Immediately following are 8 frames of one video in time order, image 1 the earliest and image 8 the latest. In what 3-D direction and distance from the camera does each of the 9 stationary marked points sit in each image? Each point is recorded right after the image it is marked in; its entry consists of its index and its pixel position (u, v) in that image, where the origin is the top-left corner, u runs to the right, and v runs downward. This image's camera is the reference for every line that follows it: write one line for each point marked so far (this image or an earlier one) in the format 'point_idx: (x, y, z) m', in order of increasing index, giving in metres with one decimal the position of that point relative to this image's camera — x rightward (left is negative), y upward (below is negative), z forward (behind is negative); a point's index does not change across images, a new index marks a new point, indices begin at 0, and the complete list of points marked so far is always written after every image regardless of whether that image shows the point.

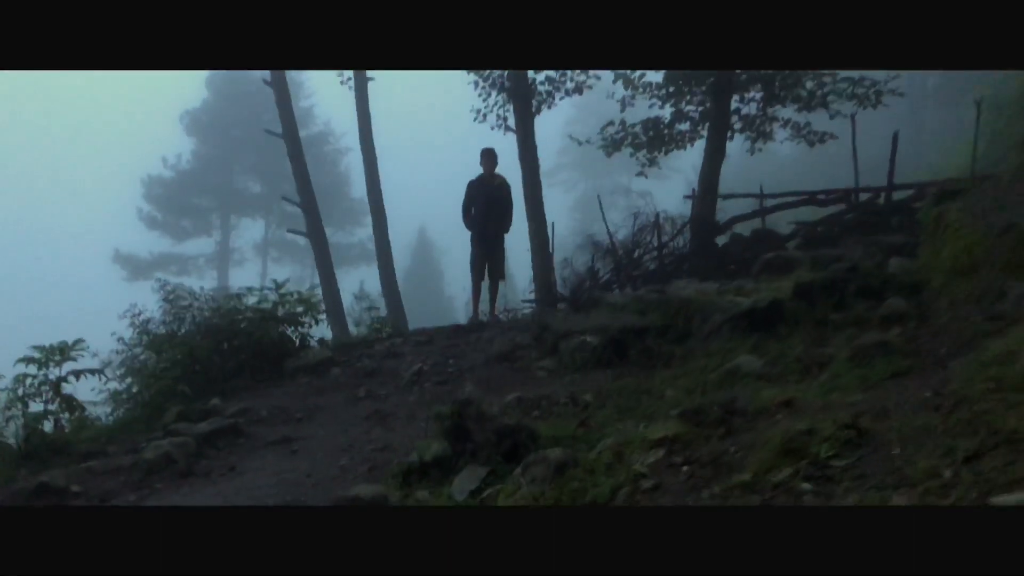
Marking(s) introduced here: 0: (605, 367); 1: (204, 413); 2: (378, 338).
0: (+0.9, -0.7, +6.1) m
1: (-3.0, -1.2, +6.5) m
2: (-1.3, -0.6, +7.0) m
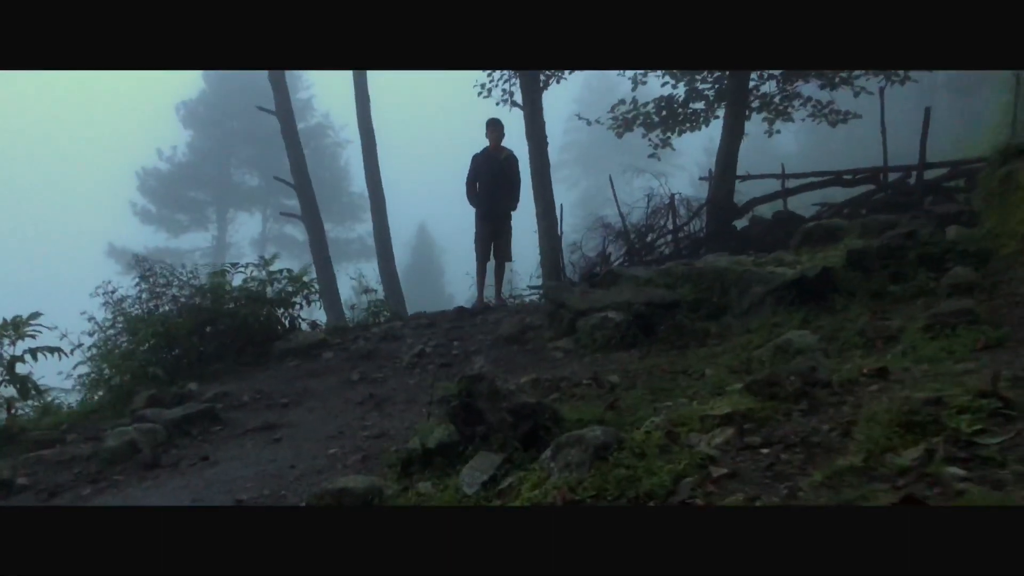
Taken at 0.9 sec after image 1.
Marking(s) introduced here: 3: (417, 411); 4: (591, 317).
0: (+1.0, -0.5, +5.4) m
1: (-2.9, -0.9, +5.8) m
2: (-1.2, -0.3, +6.3) m
3: (-0.7, -1.0, +5.3) m
4: (+0.7, -0.3, +5.6) m
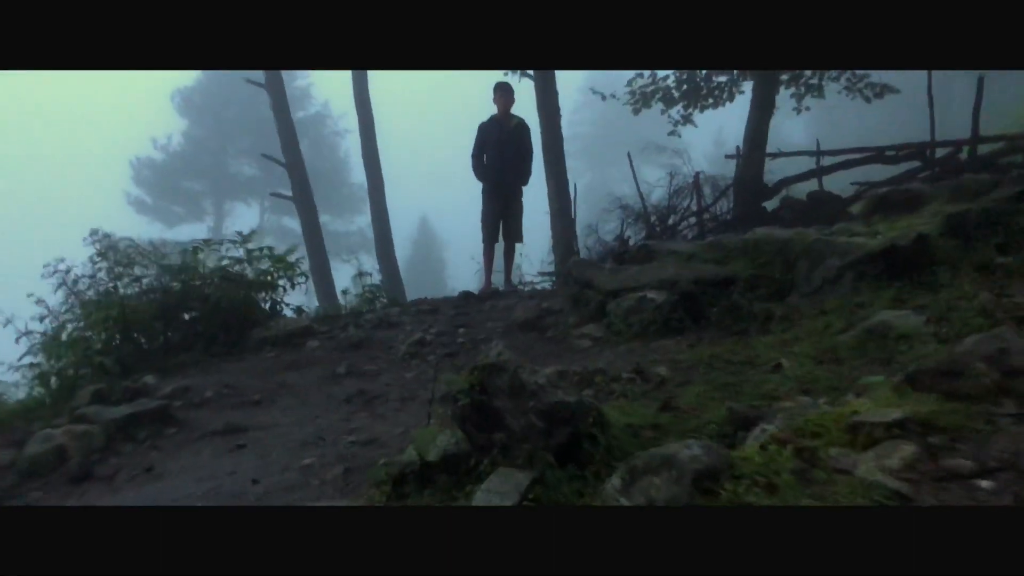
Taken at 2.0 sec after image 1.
0: (+1.1, -0.3, +4.5) m
1: (-2.8, -0.8, +4.9) m
2: (-1.1, -0.2, +5.4) m
3: (-0.6, -0.8, +4.4) m
4: (+0.8, -0.1, +4.7) m
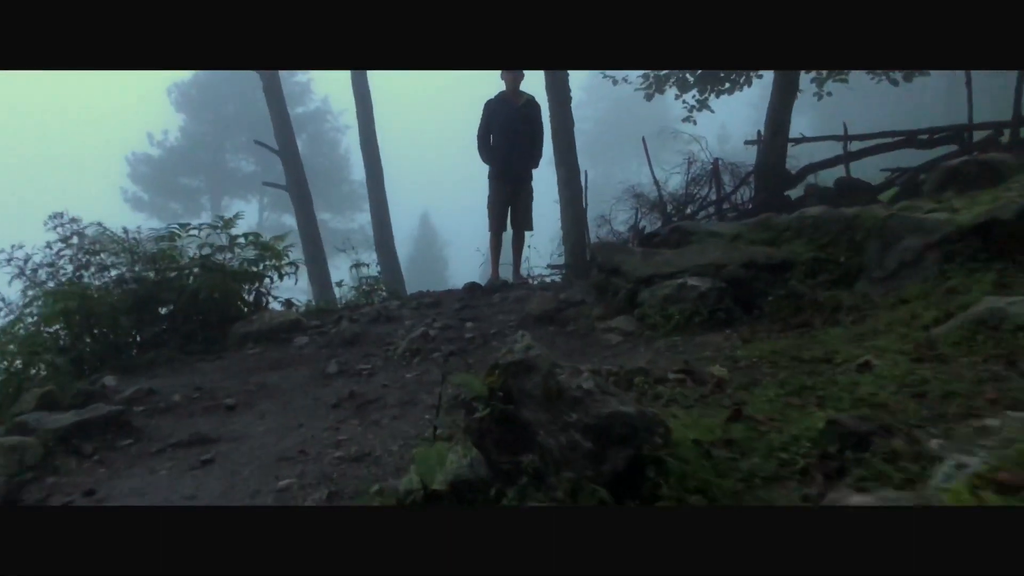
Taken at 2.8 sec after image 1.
0: (+1.2, -0.2, +3.8) m
1: (-2.7, -0.7, +4.2) m
2: (-1.0, -0.1, +4.7) m
3: (-0.5, -0.7, +3.7) m
4: (+0.9, 0.0, +4.0) m
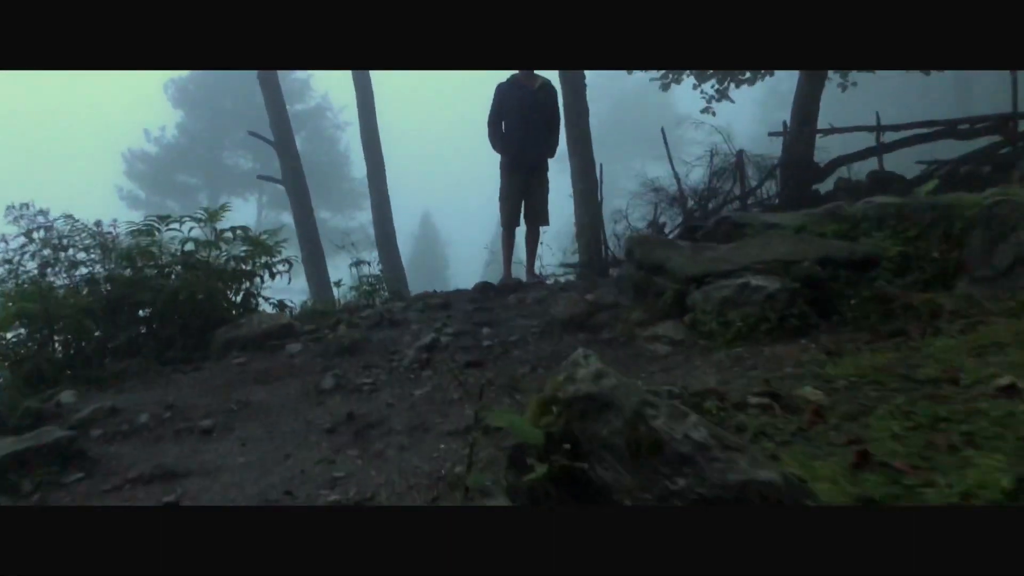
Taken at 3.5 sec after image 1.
0: (+1.3, -0.2, +3.2) m
1: (-2.5, -0.7, +3.6) m
2: (-0.9, -0.1, +4.1) m
3: (-0.4, -0.7, +3.1) m
4: (+1.0, 0.0, +3.4) m
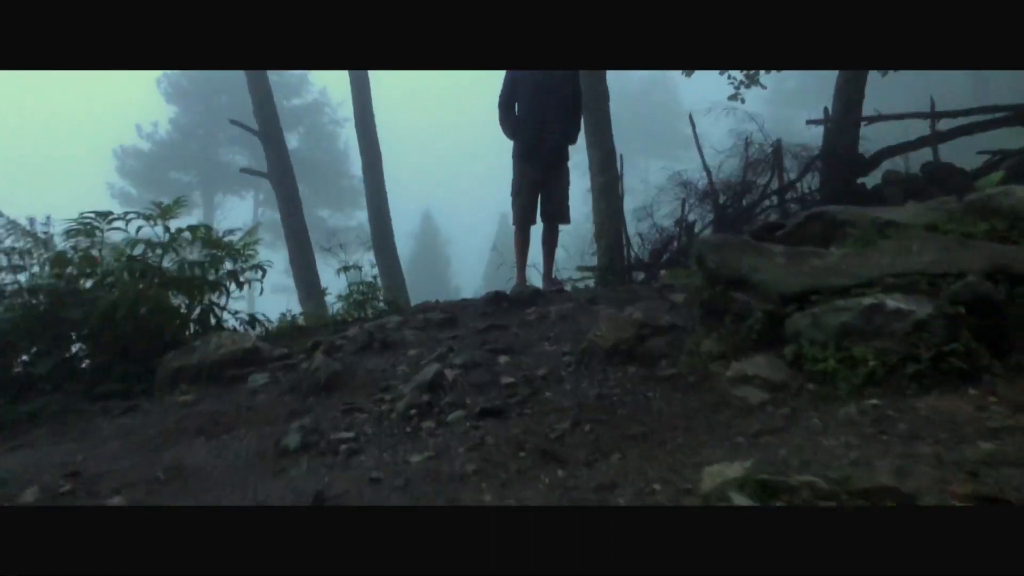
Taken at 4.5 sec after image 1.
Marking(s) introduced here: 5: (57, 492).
0: (+1.5, -0.3, +2.3) m
1: (-2.4, -0.8, +2.7) m
2: (-0.7, -0.2, +3.2) m
3: (-0.2, -0.8, +2.2) m
4: (+1.2, -0.1, +2.5) m
5: (-1.7, -0.7, +2.5) m
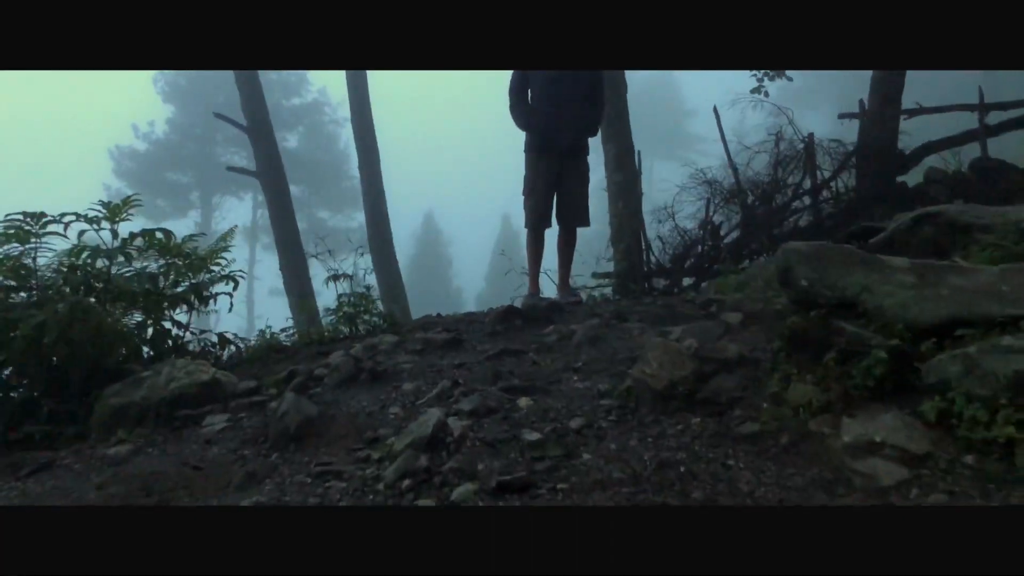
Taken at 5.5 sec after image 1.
0: (+1.5, -0.4, +1.6) m
1: (-2.3, -0.9, +2.0) m
2: (-0.7, -0.2, +2.5) m
3: (-0.2, -0.9, +1.5) m
4: (+1.2, -0.2, +1.8) m
5: (-1.6, -0.8, +1.8) m
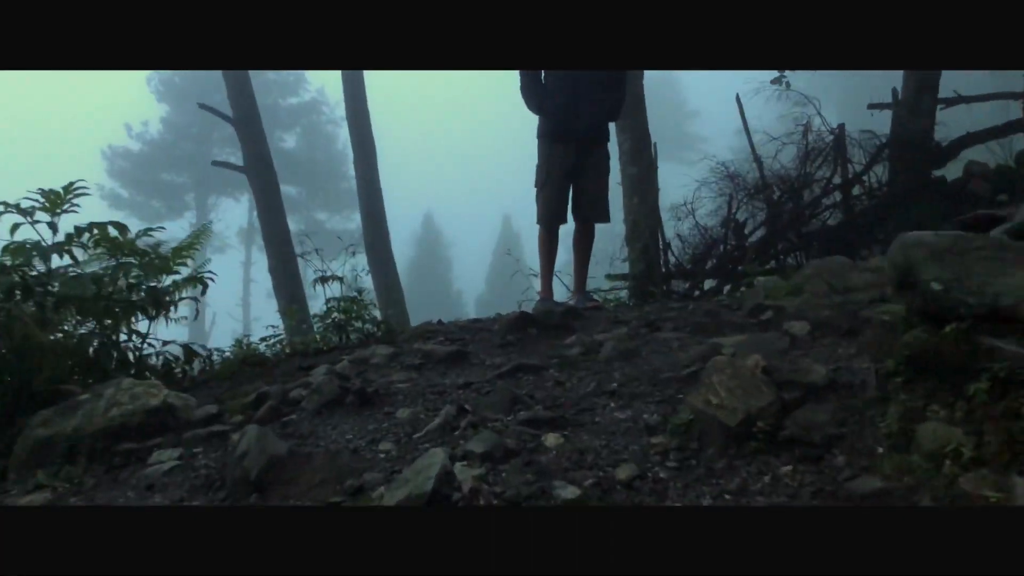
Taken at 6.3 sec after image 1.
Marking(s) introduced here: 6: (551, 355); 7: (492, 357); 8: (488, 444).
0: (+1.6, -0.4, +1.0) m
1: (-2.3, -0.9, +1.4) m
2: (-0.6, -0.3, +1.9) m
3: (-0.1, -0.9, +0.9) m
4: (+1.3, -0.2, +1.2) m
5: (-1.5, -0.8, +1.3) m
6: (+0.2, -0.3, +2.9) m
7: (-0.1, -0.3, +3.1) m
8: (-0.1, -0.4, +2.0) m
